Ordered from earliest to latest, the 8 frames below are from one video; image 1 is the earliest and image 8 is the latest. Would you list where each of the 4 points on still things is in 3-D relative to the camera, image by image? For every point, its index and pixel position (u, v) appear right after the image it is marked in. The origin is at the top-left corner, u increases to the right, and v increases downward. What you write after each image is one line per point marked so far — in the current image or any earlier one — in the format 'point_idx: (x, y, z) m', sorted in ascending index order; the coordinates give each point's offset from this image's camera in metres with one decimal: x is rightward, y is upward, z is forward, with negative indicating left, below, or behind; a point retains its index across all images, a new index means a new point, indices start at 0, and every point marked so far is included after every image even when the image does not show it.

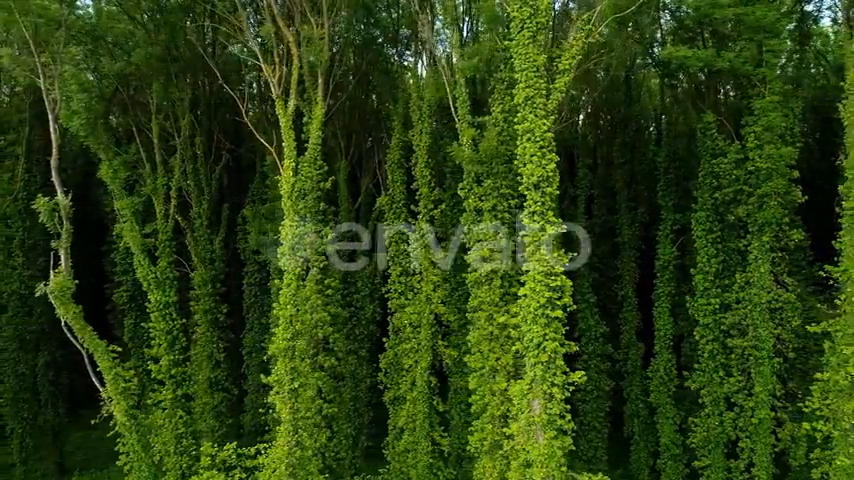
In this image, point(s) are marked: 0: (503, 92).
0: (+1.4, +2.6, +8.8) m
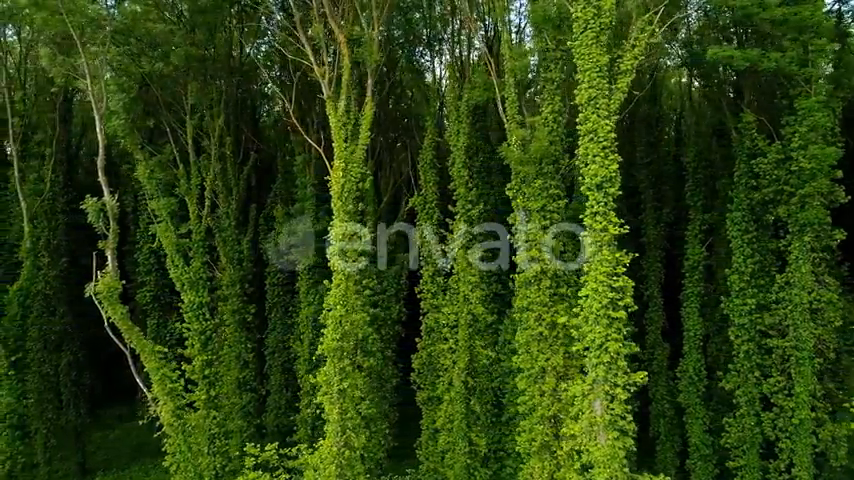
0: (+2.3, +2.6, +8.8) m
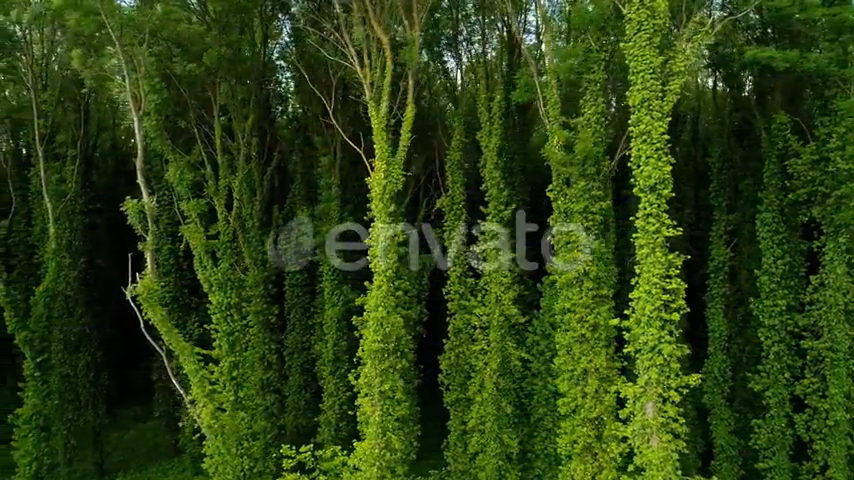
0: (+3.0, +2.6, +8.8) m
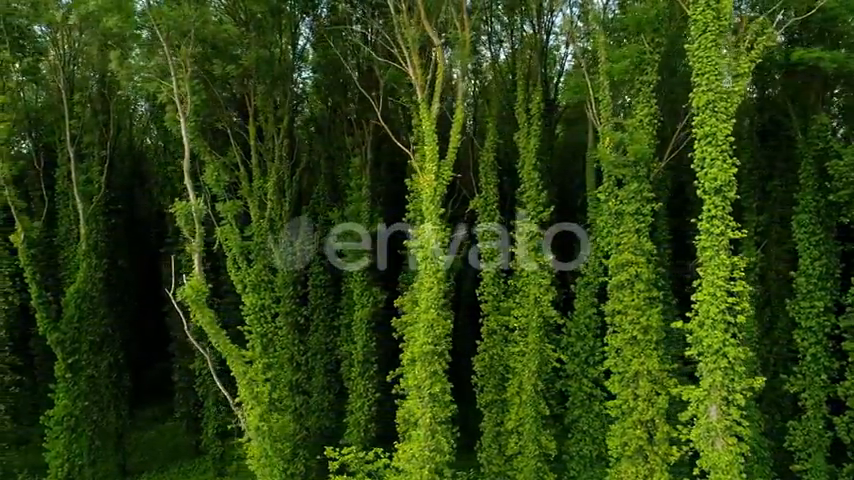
0: (+3.9, +2.6, +8.8) m
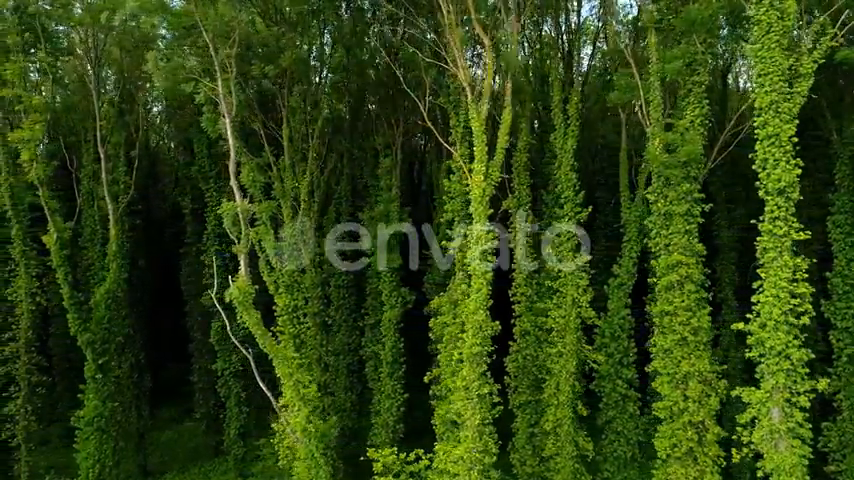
0: (+4.8, +2.5, +8.7) m
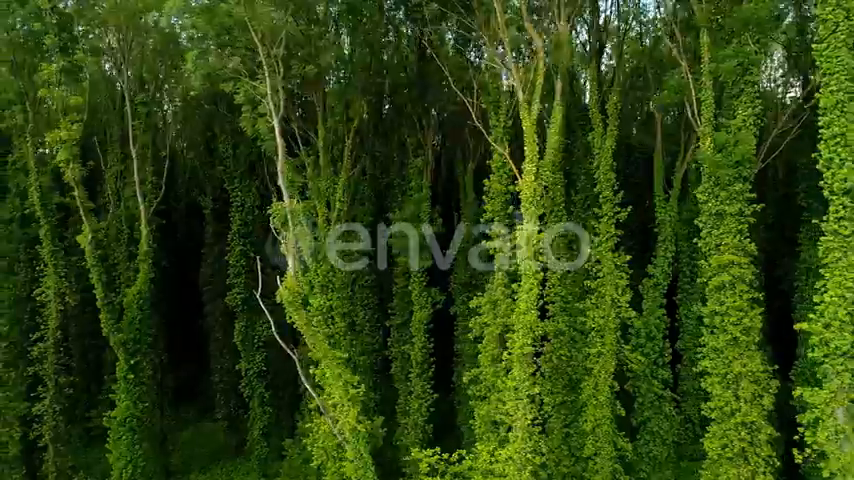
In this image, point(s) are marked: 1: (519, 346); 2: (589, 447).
0: (+5.7, +2.5, +8.7) m
1: (+1.7, -2.0, +9.3) m
2: (+3.9, -5.0, +12.0) m
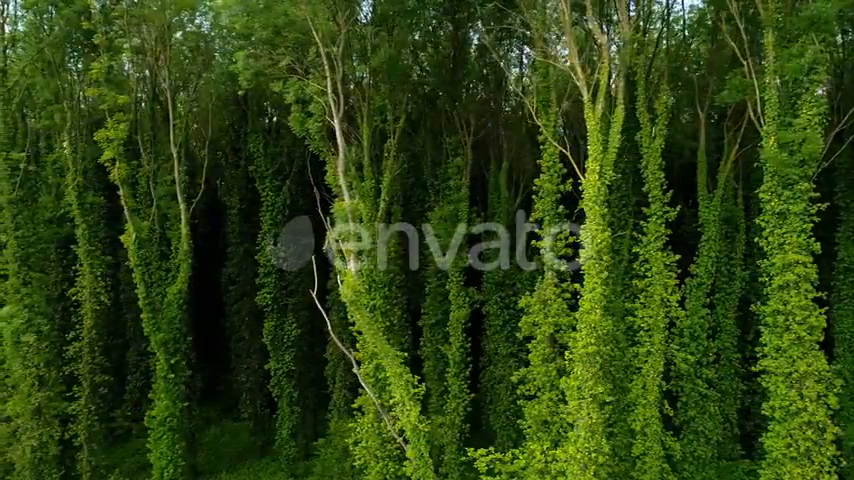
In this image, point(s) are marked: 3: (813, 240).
0: (+6.9, +2.6, +8.7) m
1: (+2.8, -2.0, +9.3) m
2: (+5.1, -4.9, +12.0) m
3: (+7.0, 0.0, +9.0) m
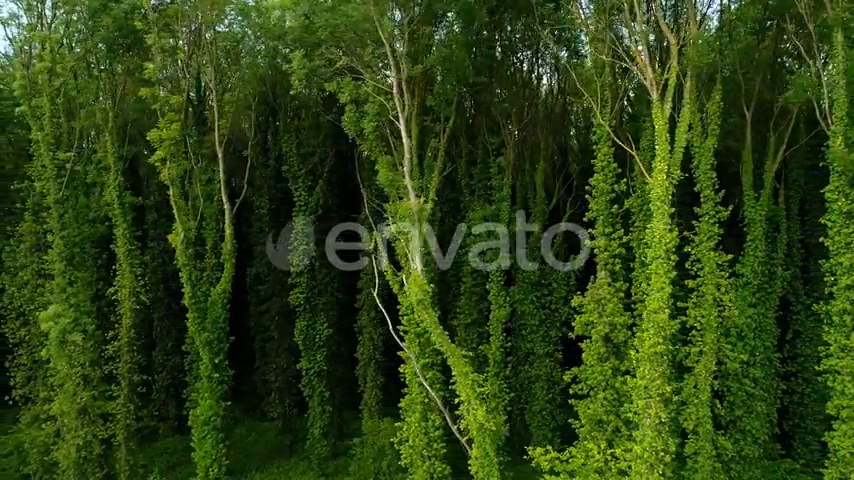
0: (+8.1, +2.6, +8.7) m
1: (+4.1, -2.0, +9.3) m
2: (+6.3, -4.9, +12.0) m
3: (+8.2, 0.0, +9.0) m
